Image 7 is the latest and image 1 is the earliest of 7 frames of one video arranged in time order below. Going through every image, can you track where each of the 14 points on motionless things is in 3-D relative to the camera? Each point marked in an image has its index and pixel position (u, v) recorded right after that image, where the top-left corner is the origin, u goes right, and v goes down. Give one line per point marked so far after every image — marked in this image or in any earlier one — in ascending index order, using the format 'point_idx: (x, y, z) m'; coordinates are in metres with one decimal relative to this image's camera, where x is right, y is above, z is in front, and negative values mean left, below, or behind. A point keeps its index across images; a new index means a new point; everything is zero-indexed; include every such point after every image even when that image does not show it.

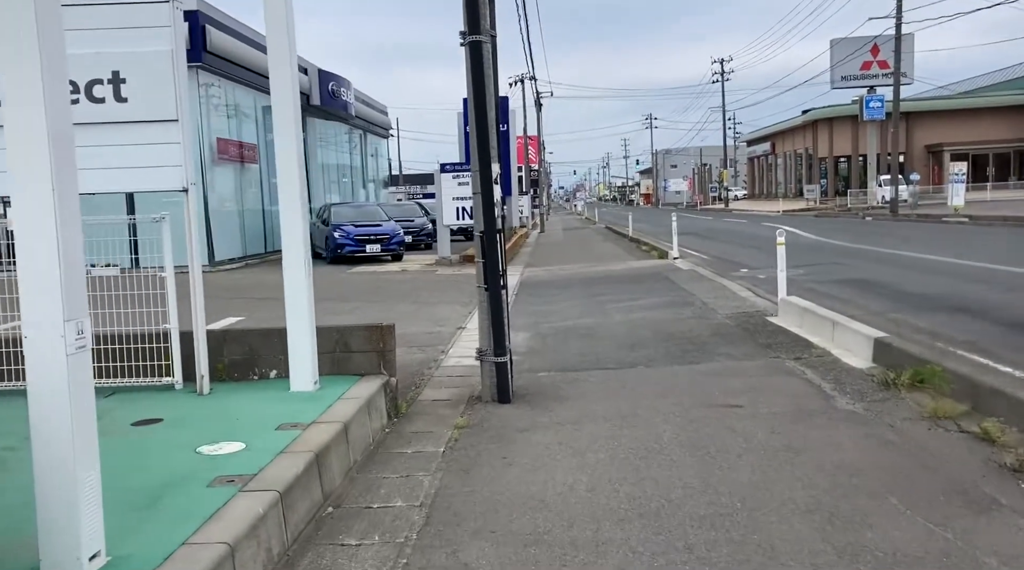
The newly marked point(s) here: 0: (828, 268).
0: (+5.4, +0.3, +15.4) m
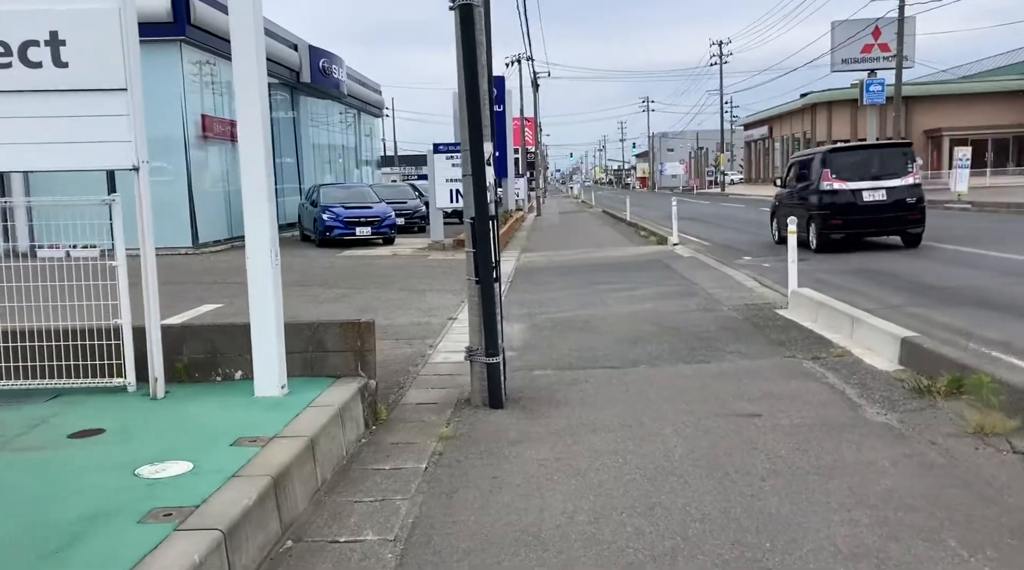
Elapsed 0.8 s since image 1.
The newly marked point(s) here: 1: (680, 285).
0: (+5.3, +0.4, +14.8) m
1: (+2.4, 0.0, +13.0) m
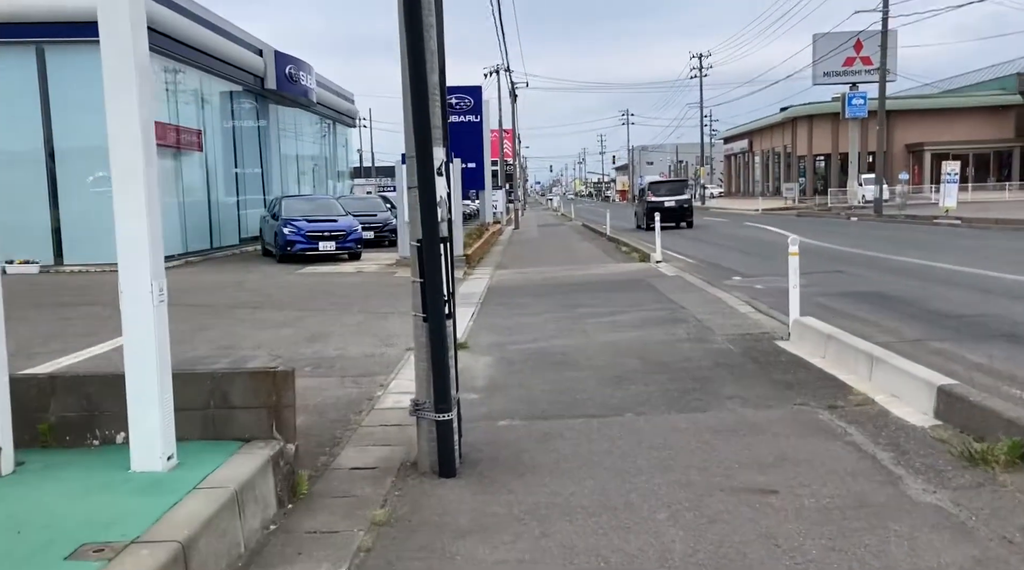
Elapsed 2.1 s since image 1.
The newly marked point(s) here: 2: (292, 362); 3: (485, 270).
0: (+4.9, +0.1, +13.6) m
1: (+2.0, -0.3, +11.8) m
2: (-2.2, -0.8, +9.3) m
3: (-0.6, +0.3, +19.7) m
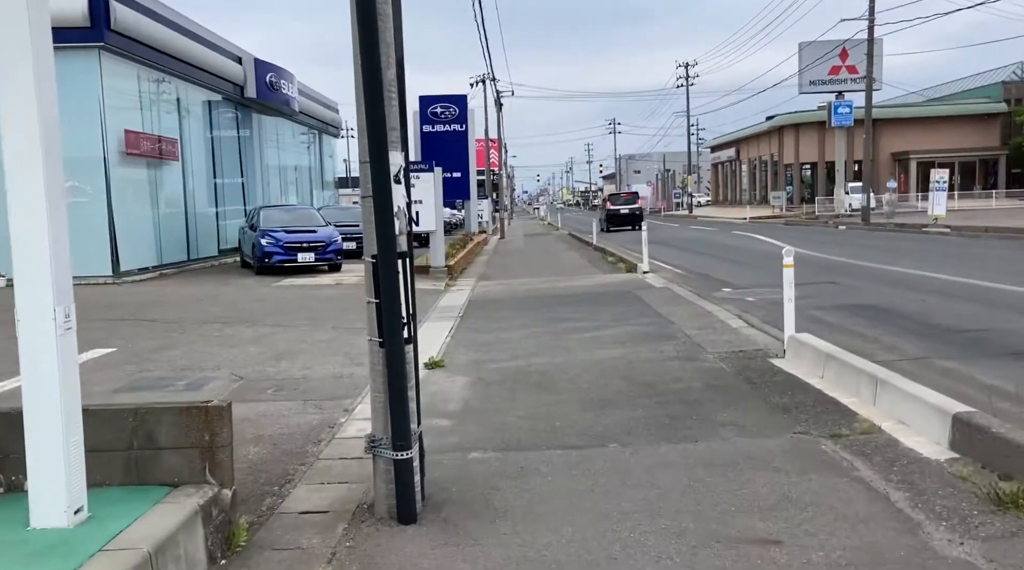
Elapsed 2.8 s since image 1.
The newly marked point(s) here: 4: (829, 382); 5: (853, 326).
0: (+4.6, -0.1, +13.1) m
1: (+1.7, -0.5, +11.2) m
2: (-2.5, -0.9, +8.7) m
3: (-0.9, +0.1, +19.1) m
4: (+2.6, -0.8, +7.4) m
5: (+3.8, -0.5, +10.1) m
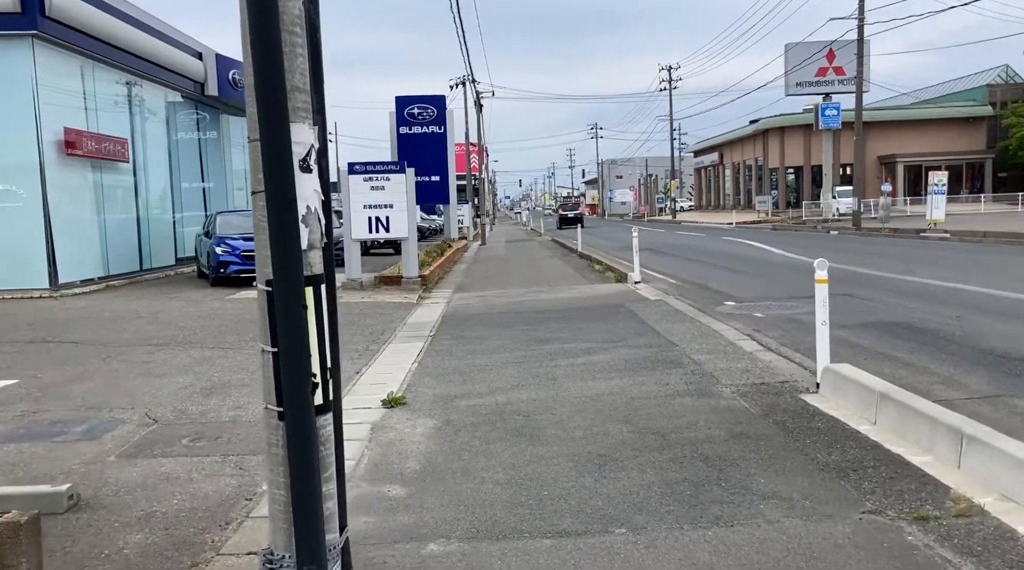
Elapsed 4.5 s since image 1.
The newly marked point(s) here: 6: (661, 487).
0: (+4.3, -0.2, +11.6) m
1: (+1.5, -0.7, +9.7) m
2: (-2.6, -1.1, +7.0) m
3: (-1.3, -0.2, +17.5) m
4: (+2.4, -0.9, +5.8) m
5: (+3.5, -0.6, +8.6) m
6: (+0.8, -1.1, +5.1) m
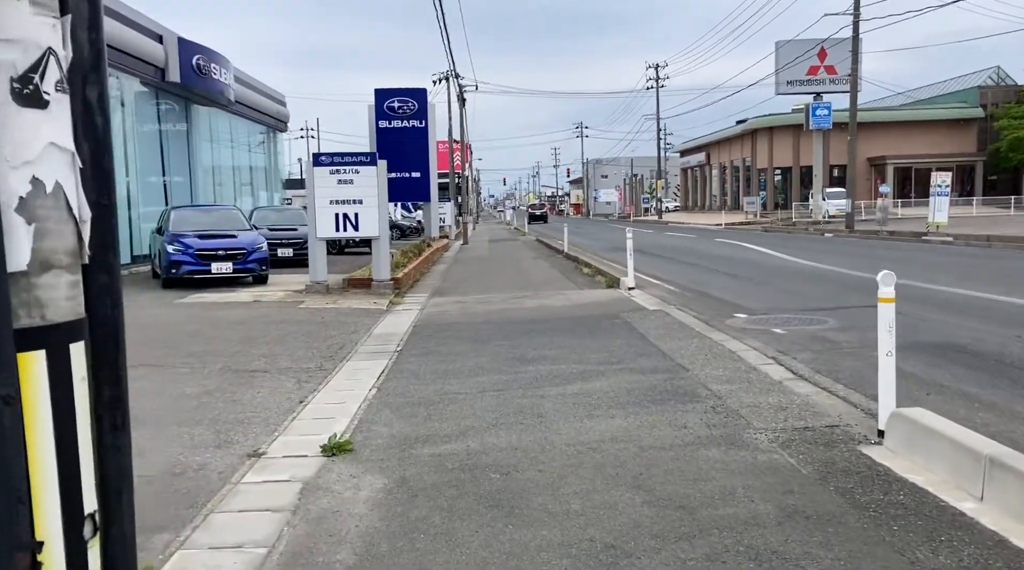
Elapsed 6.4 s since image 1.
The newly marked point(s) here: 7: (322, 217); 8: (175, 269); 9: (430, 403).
0: (+4.1, -0.4, +10.0) m
1: (+1.3, -0.8, +8.0) m
2: (-2.8, -1.2, +5.3) m
3: (-1.7, -0.2, +15.8) m
4: (+2.3, -1.1, +4.2) m
5: (+3.4, -0.7, +7.0) m
6: (+0.7, -1.2, +3.4) m
7: (-3.2, +1.2, +15.5) m
8: (-6.2, +0.3, +16.7) m
9: (-0.7, -1.0, +7.4) m
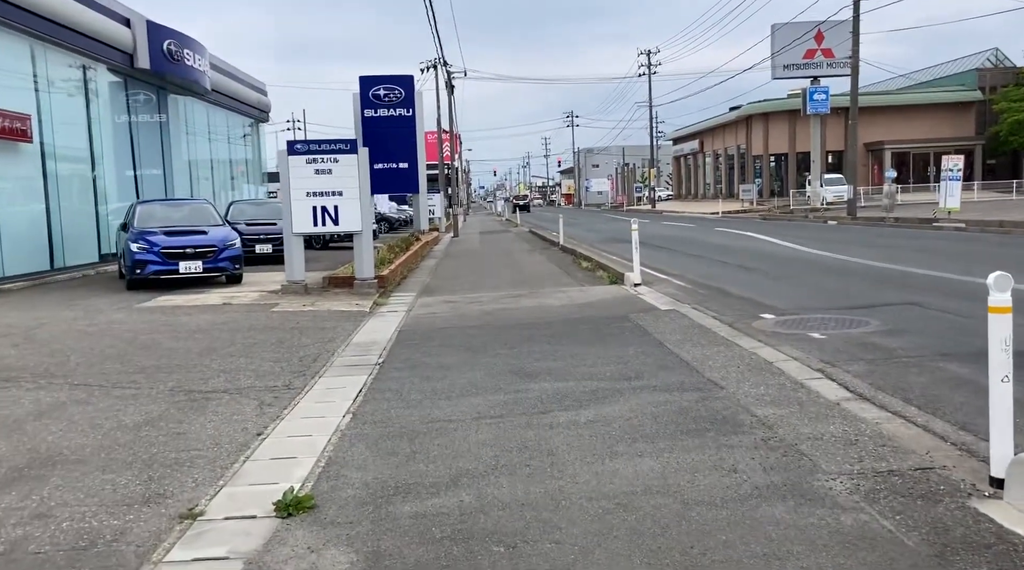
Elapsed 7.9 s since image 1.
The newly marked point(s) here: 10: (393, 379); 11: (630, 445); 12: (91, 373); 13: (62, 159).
0: (+4.1, -0.3, +8.8) m
1: (+1.3, -0.8, +6.8) m
2: (-2.8, -1.3, +4.0) m
3: (-1.7, -0.2, +14.5) m
4: (+2.3, -1.1, +2.9) m
5: (+3.4, -0.7, +5.7) m
6: (+0.8, -1.3, +2.1) m
7: (-3.3, +1.2, +14.1) m
8: (-6.2, +0.2, +15.3) m
9: (-0.6, -1.0, +6.1) m
10: (-1.1, -0.8, +8.2) m
11: (+0.7, -1.0, +5.5) m
12: (-4.0, -0.8, +8.7) m
13: (-9.3, +2.7, +18.7) m
